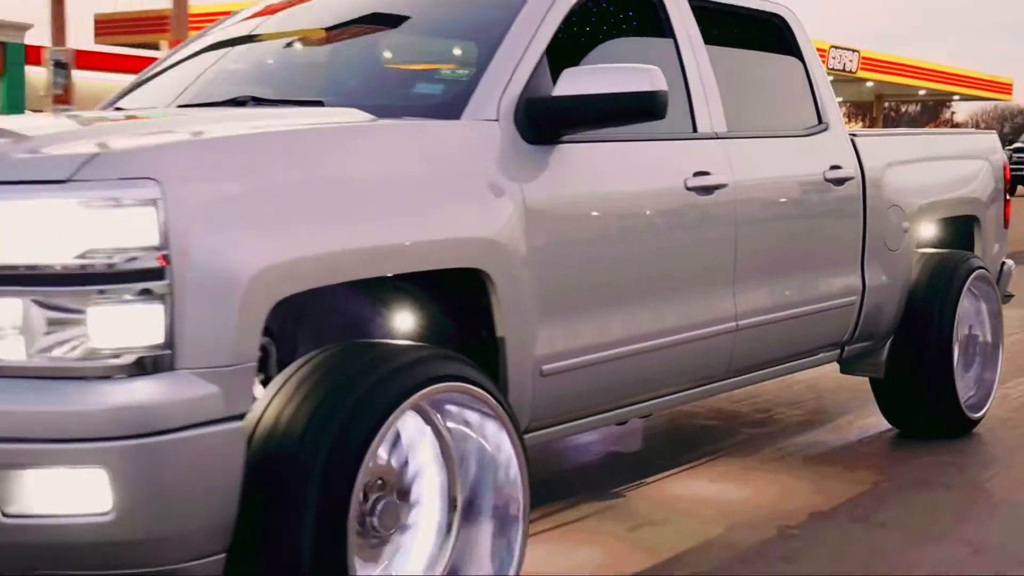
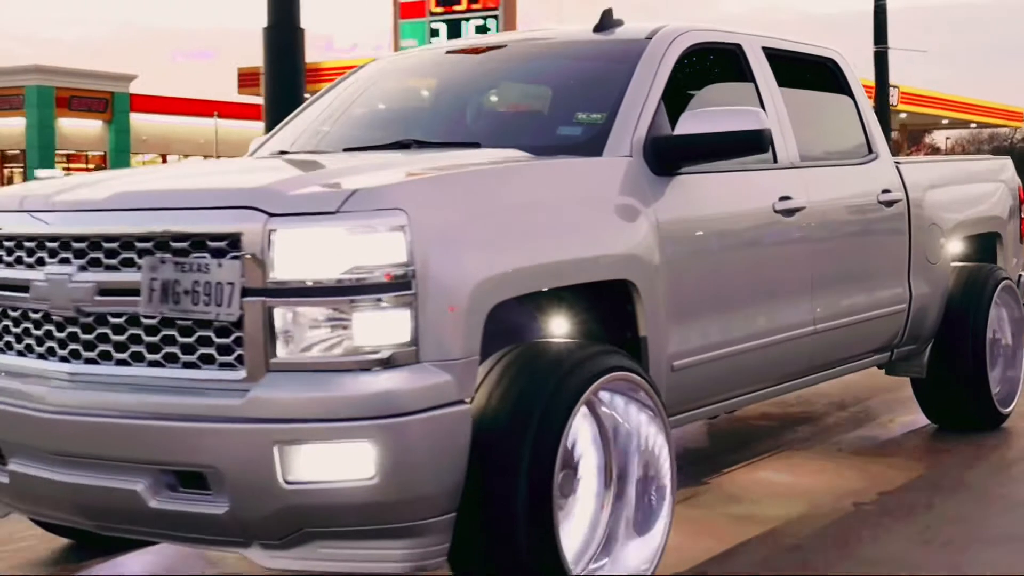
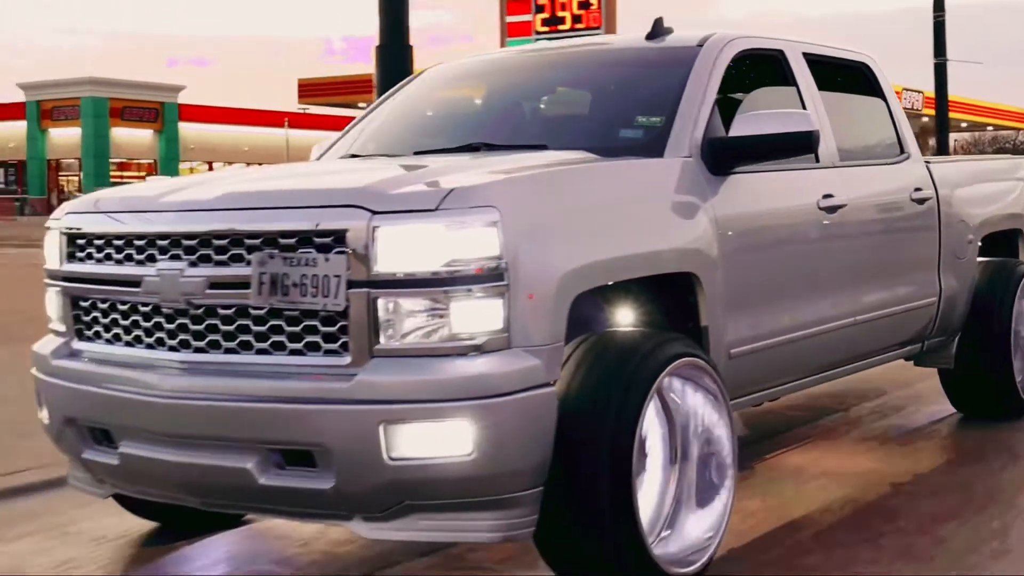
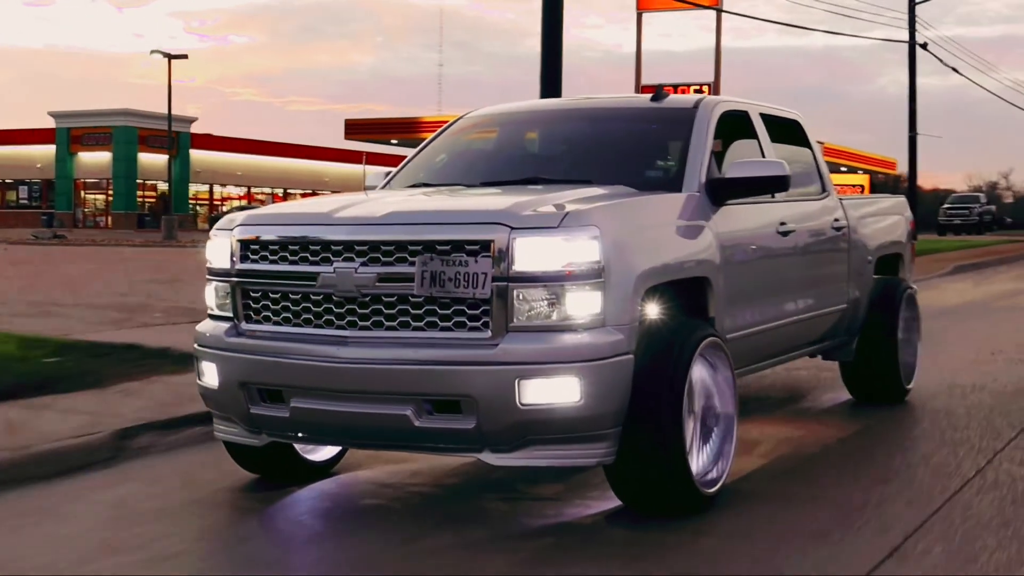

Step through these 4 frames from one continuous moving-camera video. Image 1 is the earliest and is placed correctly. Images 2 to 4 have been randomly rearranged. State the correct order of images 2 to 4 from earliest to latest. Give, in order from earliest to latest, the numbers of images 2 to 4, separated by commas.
2, 3, 4
